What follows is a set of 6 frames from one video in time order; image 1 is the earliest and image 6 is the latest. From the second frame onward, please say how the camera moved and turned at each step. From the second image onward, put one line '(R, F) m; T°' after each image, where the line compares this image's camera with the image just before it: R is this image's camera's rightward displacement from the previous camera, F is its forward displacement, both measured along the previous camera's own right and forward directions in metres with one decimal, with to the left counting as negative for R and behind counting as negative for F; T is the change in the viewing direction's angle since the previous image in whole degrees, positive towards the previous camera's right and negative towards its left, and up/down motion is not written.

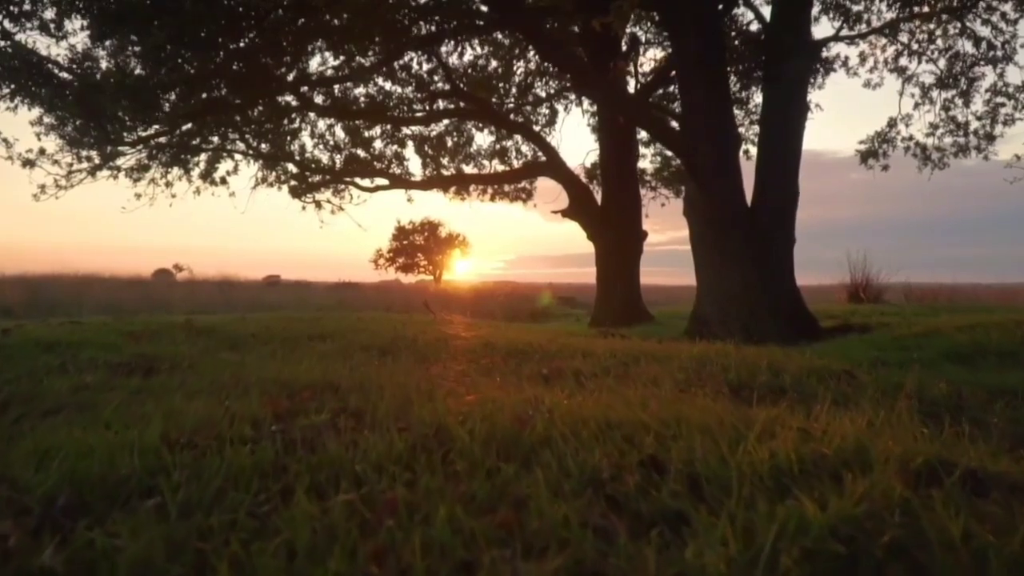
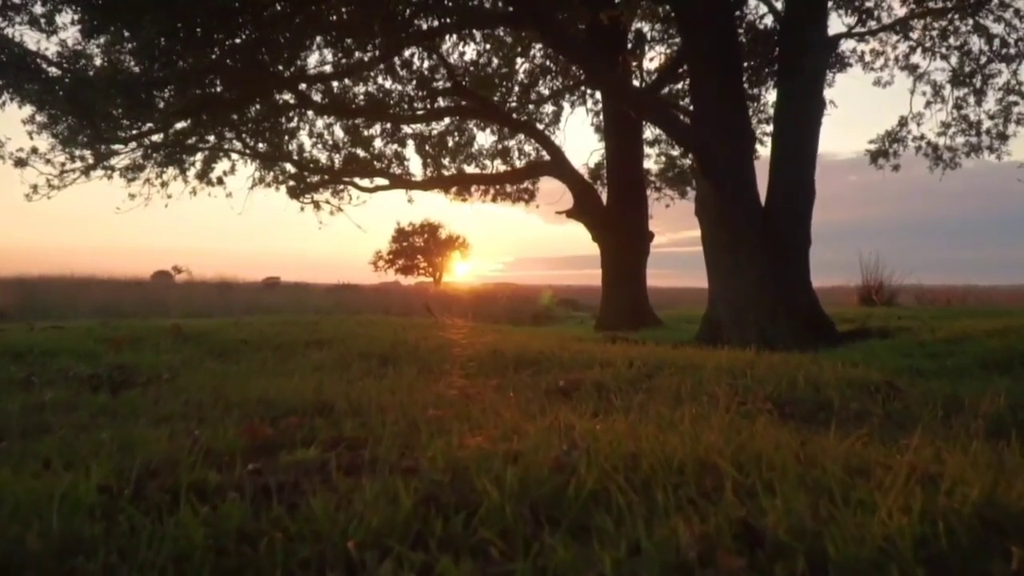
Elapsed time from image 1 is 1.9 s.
(-0.1, +0.6) m; 0°
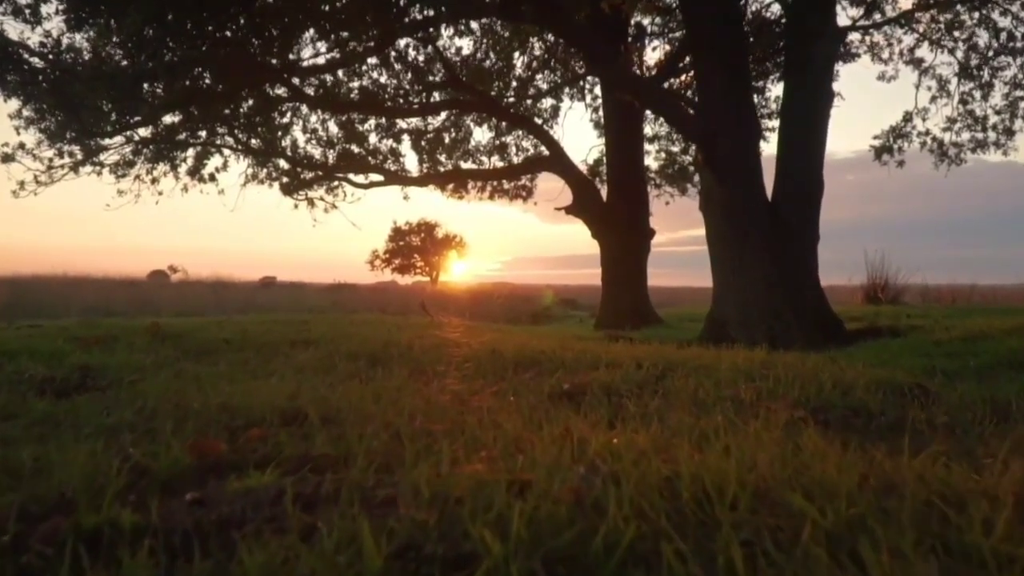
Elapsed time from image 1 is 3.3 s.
(0.0, +0.5) m; 0°
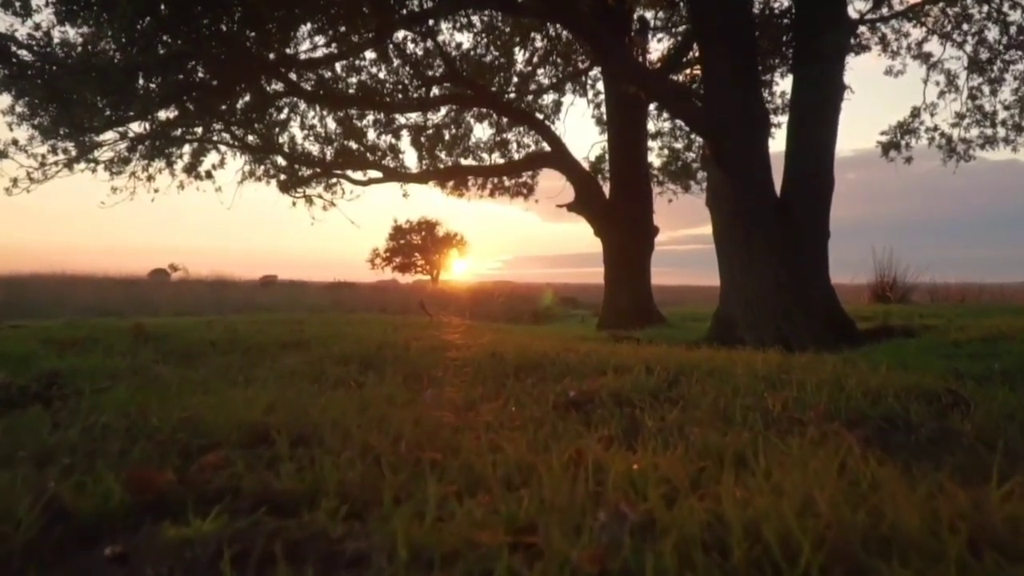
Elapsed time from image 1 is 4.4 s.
(0.0, +0.4) m; 0°
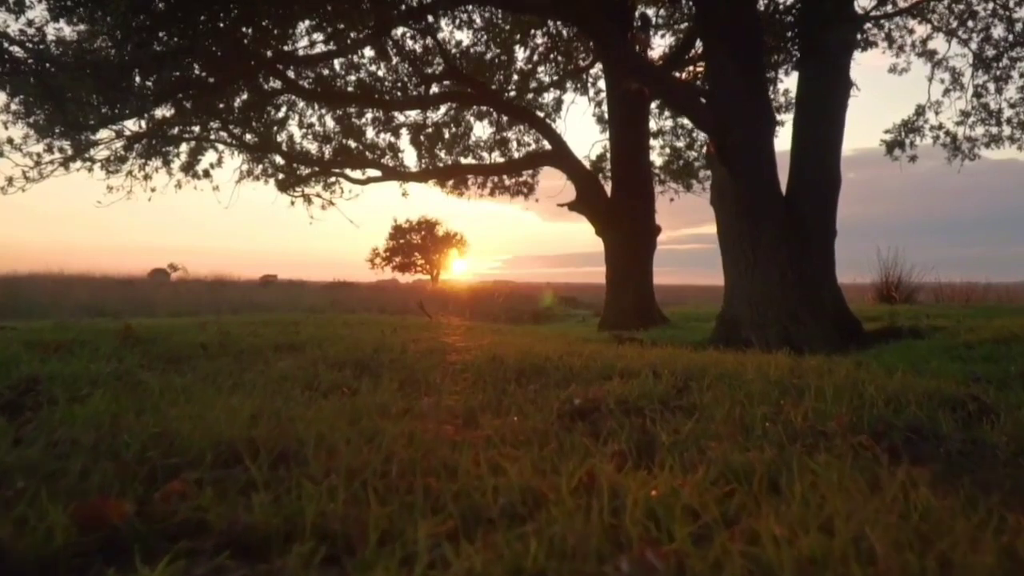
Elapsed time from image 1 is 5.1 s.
(0.0, +0.3) m; 0°
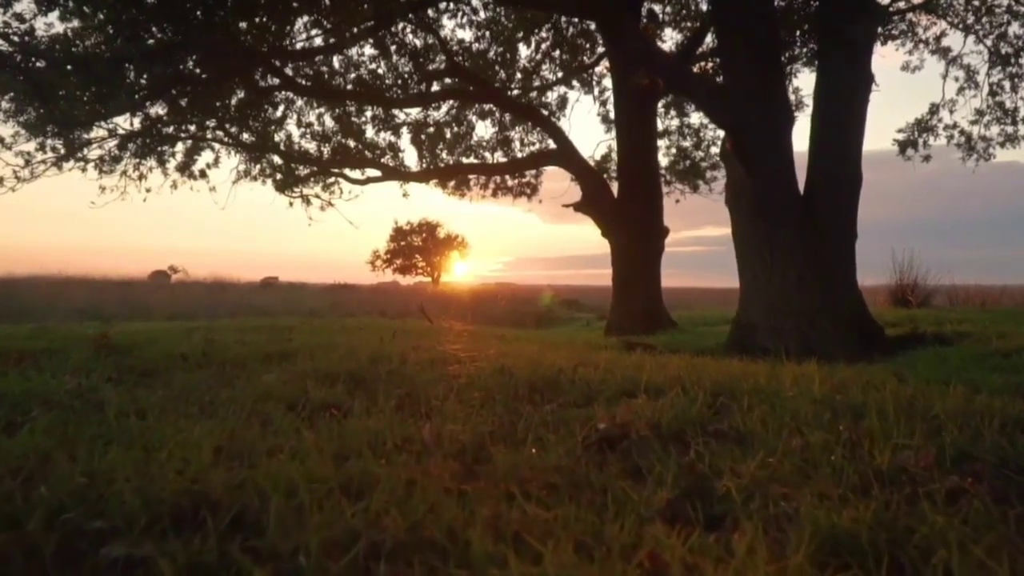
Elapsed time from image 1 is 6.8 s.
(-0.1, +0.6) m; 0°
